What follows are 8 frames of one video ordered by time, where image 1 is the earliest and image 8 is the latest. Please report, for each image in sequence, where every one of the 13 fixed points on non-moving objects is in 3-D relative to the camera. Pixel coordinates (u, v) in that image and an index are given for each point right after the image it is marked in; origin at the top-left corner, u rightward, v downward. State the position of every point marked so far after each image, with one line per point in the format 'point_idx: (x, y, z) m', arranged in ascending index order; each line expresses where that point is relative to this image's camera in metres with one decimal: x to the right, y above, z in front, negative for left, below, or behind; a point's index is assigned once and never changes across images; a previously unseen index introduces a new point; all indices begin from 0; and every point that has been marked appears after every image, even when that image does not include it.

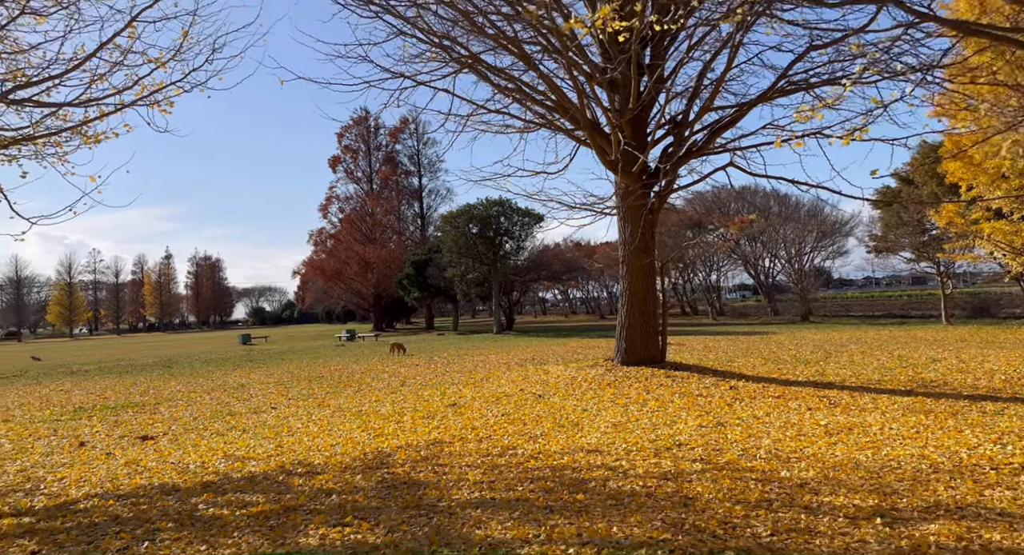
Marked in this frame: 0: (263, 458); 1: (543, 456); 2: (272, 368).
0: (-2.3, -1.7, +7.1) m
1: (+0.3, -1.6, +6.7) m
2: (-5.6, -2.1, +17.6) m
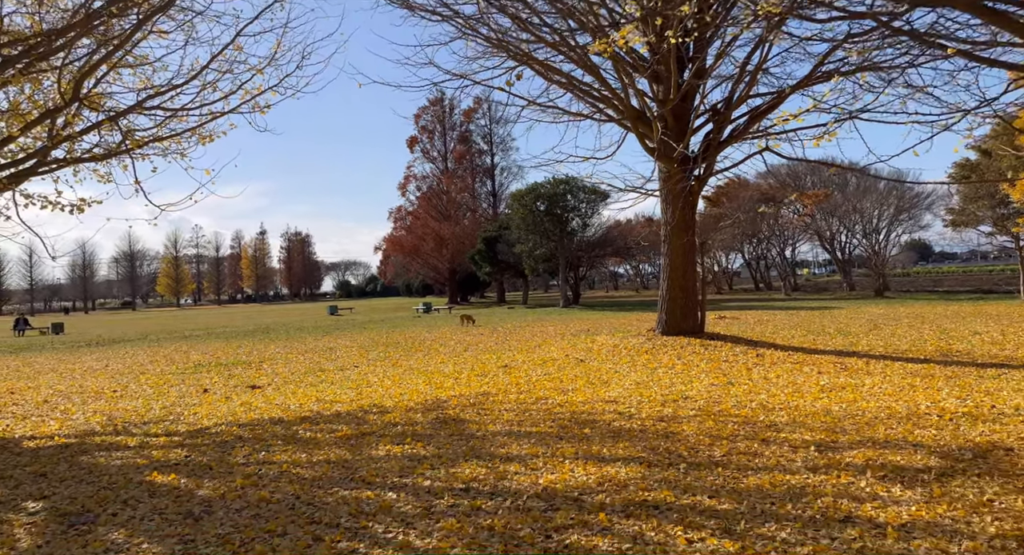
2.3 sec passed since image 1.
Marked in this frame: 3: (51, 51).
0: (-1.9, -1.4, +8.8) m
1: (+0.6, -1.4, +8.2) m
2: (-4.1, -1.5, +19.7) m
3: (-5.0, +2.5, +8.3) m
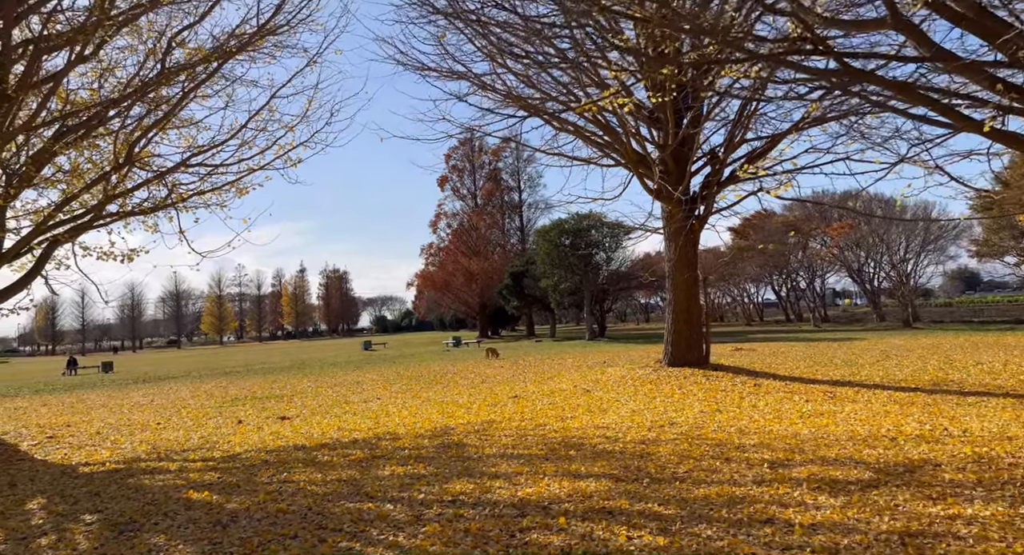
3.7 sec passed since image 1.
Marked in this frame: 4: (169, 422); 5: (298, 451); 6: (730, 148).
0: (-1.9, -1.9, +9.7) m
1: (+0.6, -1.8, +8.9) m
2: (-3.5, -2.5, +20.6) m
3: (-5.1, +2.0, +9.5) m
4: (-5.0, -2.1, +11.1) m
5: (-2.4, -1.9, +8.4) m
6: (+4.0, +2.3, +13.9) m
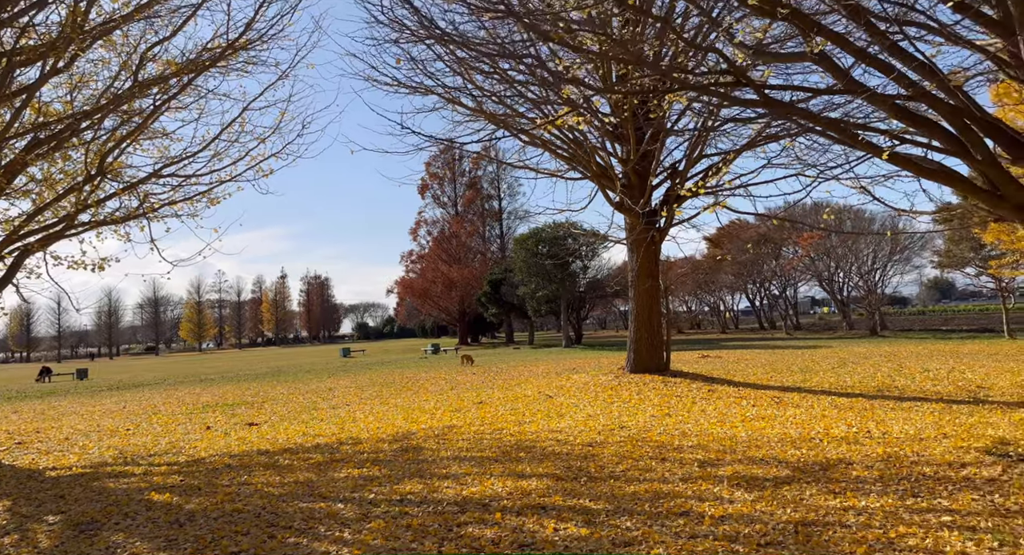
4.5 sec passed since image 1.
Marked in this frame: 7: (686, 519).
0: (-2.4, -2.1, +10.0) m
1: (+0.1, -1.9, +9.3) m
2: (-4.3, -2.7, +20.9) m
3: (-5.6, +1.9, +9.8) m
4: (-5.6, -2.3, +11.3) m
5: (-2.9, -2.0, +8.7) m
6: (+3.4, +2.2, +14.4) m
7: (+1.2, -1.7, +5.2) m
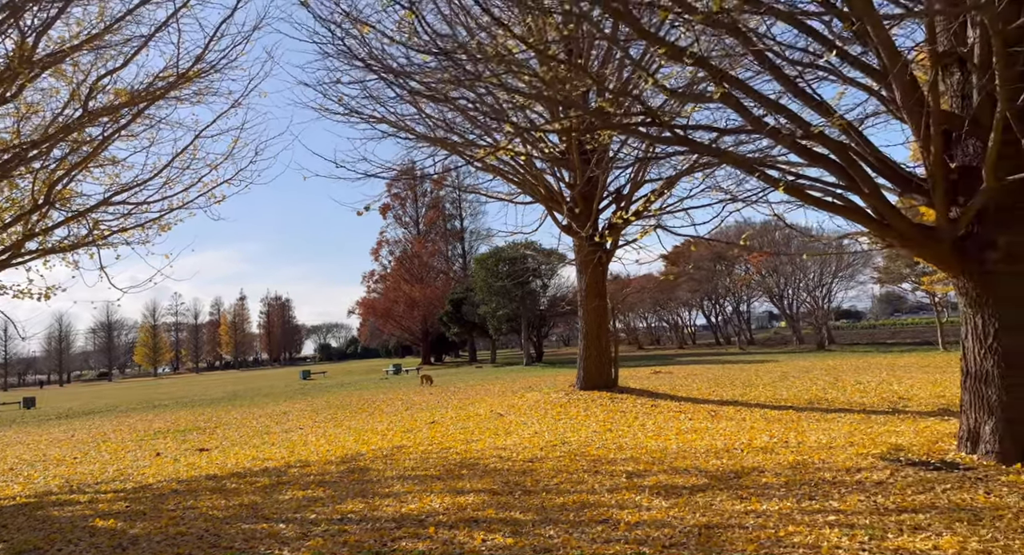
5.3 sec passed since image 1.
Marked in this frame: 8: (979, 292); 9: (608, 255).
0: (-3.2, -2.4, +10.2) m
1: (-0.6, -2.2, +9.6) m
2: (-5.5, -3.3, +21.0) m
3: (-6.4, +1.5, +9.9) m
4: (-6.4, -2.7, +11.4) m
5: (-3.6, -2.4, +8.9) m
6: (+2.4, +1.8, +14.9) m
7: (+0.7, -1.8, +5.6) m
8: (+3.4, -0.1, +5.5) m
9: (+1.9, +0.4, +14.9) m
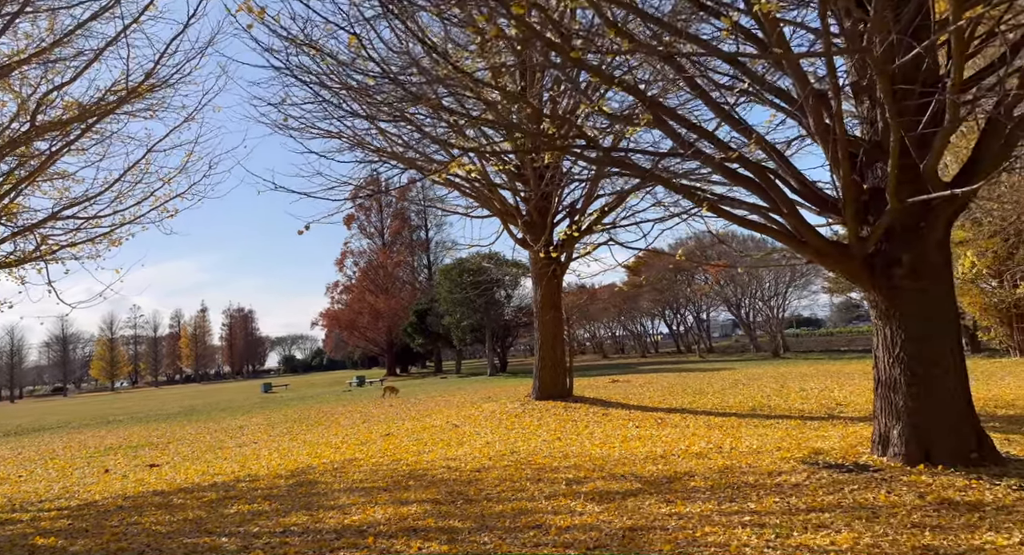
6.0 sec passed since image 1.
0: (-3.8, -2.6, +10.3) m
1: (-1.3, -2.4, +9.8) m
2: (-6.6, -3.7, +20.9) m
3: (-7.0, +1.3, +9.9) m
4: (-7.1, -2.9, +11.3) m
5: (-4.2, -2.5, +8.9) m
6: (+1.5, +1.6, +15.3) m
7: (+0.2, -1.9, +5.8) m
8: (+2.9, -0.2, +5.9) m
9: (+1.0, +0.2, +15.2) m
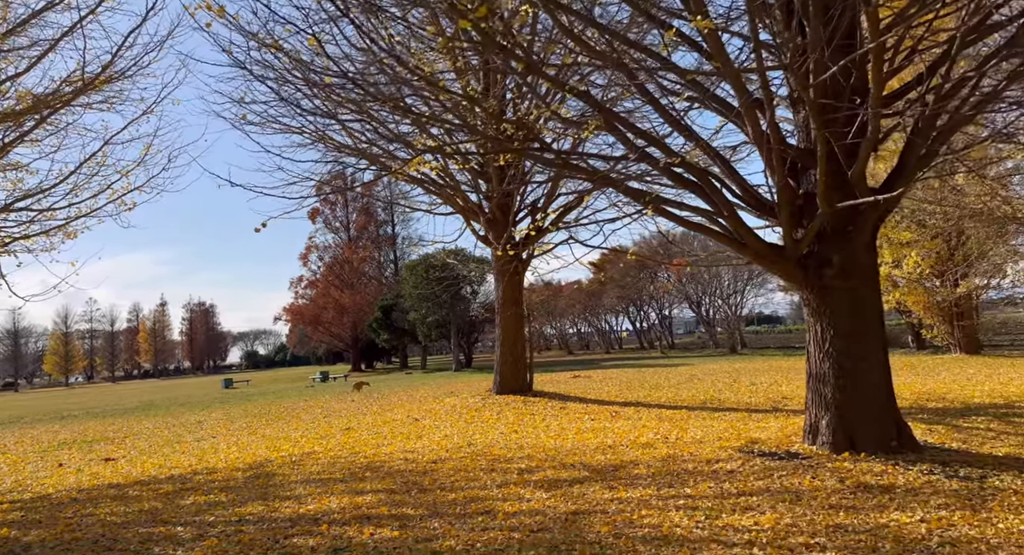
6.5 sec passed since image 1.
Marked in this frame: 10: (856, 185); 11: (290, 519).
0: (-4.4, -2.5, +10.3) m
1: (-1.8, -2.3, +10.0) m
2: (-7.6, -3.5, +20.9) m
3: (-7.6, +1.4, +9.8) m
4: (-7.7, -2.8, +11.2) m
5: (-4.7, -2.5, +9.0) m
6: (+0.7, +1.6, +15.5) m
7: (-0.2, -1.9, +6.0) m
8: (+2.5, -0.2, +6.3) m
9: (+0.2, +0.3, +15.4) m
10: (+2.7, +0.7, +5.9) m
11: (-1.9, -2.1, +6.7) m
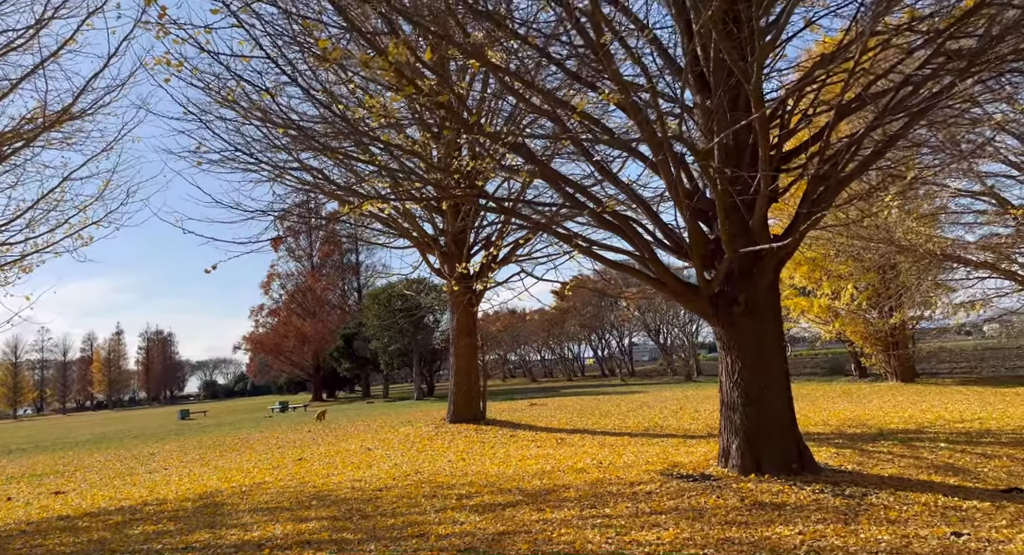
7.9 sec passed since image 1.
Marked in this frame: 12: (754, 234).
0: (-5.2, -3.0, +10.5) m
1: (-2.6, -2.8, +10.3) m
2: (-8.8, -4.4, +20.8) m
3: (-8.3, +0.9, +10.0) m
4: (-8.5, -3.3, +11.2) m
5: (-5.4, -2.9, +9.1) m
6: (-0.2, +1.0, +16.1) m
7: (-0.8, -2.2, +6.4) m
8: (+1.9, -0.5, +6.8) m
9: (-0.8, -0.4, +15.9) m
10: (+2.1, +0.4, +6.5) m
11: (-2.5, -2.4, +7.0) m
12: (+2.1, +0.4, +6.7) m
